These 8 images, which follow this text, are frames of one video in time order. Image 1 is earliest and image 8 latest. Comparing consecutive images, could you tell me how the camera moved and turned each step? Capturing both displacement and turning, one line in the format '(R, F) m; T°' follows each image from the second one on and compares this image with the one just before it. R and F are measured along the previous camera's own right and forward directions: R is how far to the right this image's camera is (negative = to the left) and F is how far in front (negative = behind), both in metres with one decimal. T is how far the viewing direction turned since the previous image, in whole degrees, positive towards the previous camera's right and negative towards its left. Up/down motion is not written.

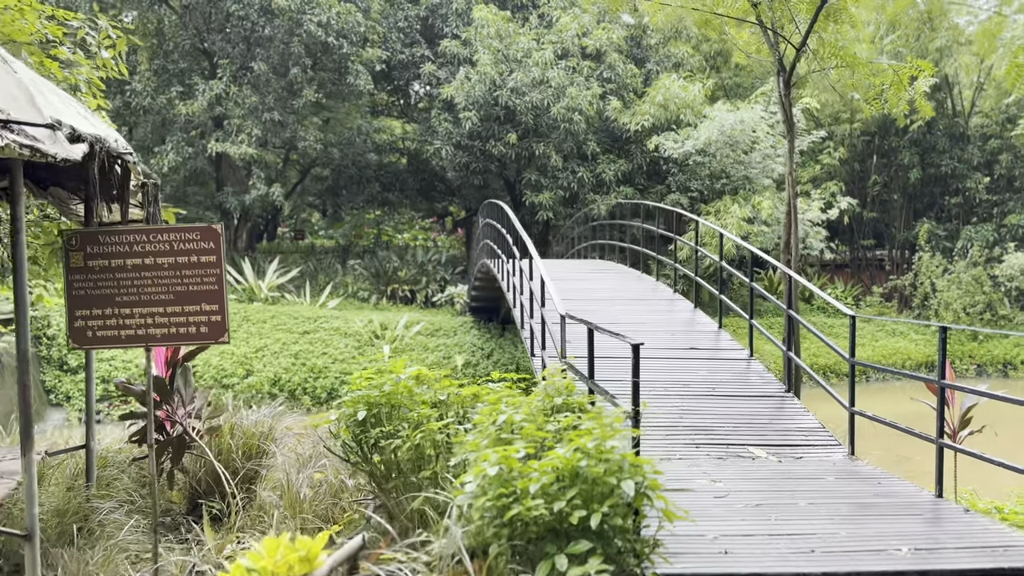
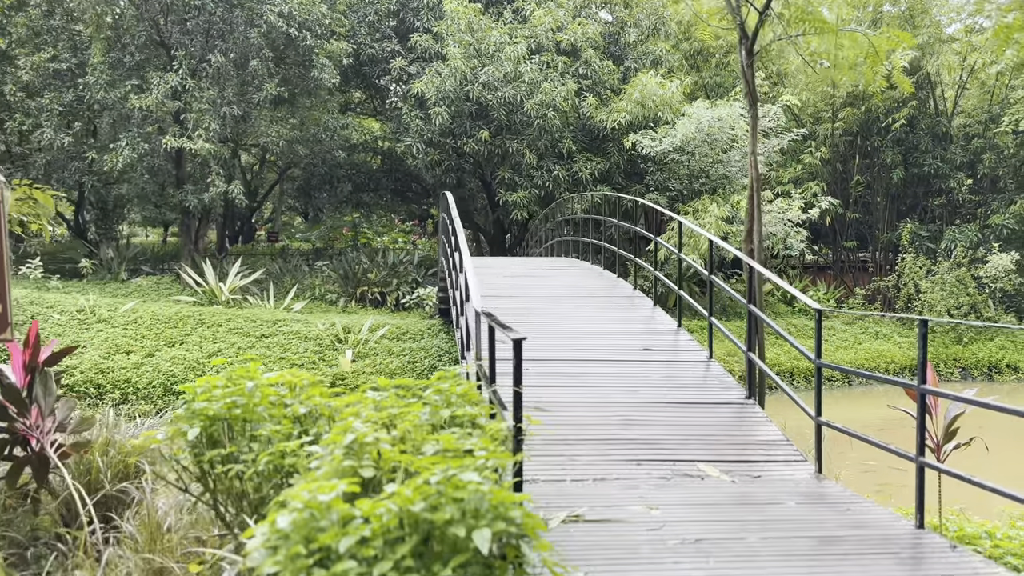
(+0.3, +0.5) m; +1°
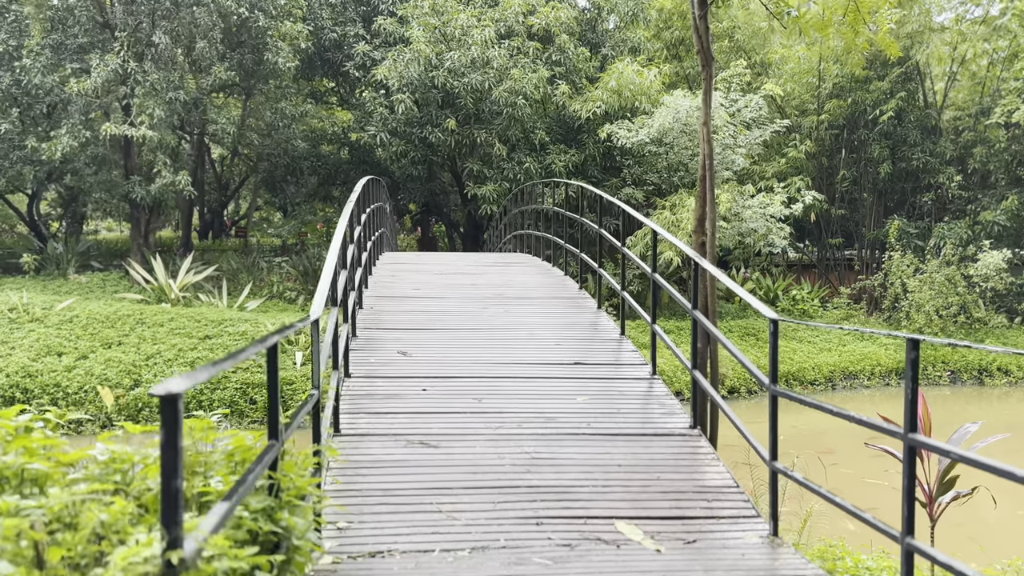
(+0.3, +0.7) m; +1°
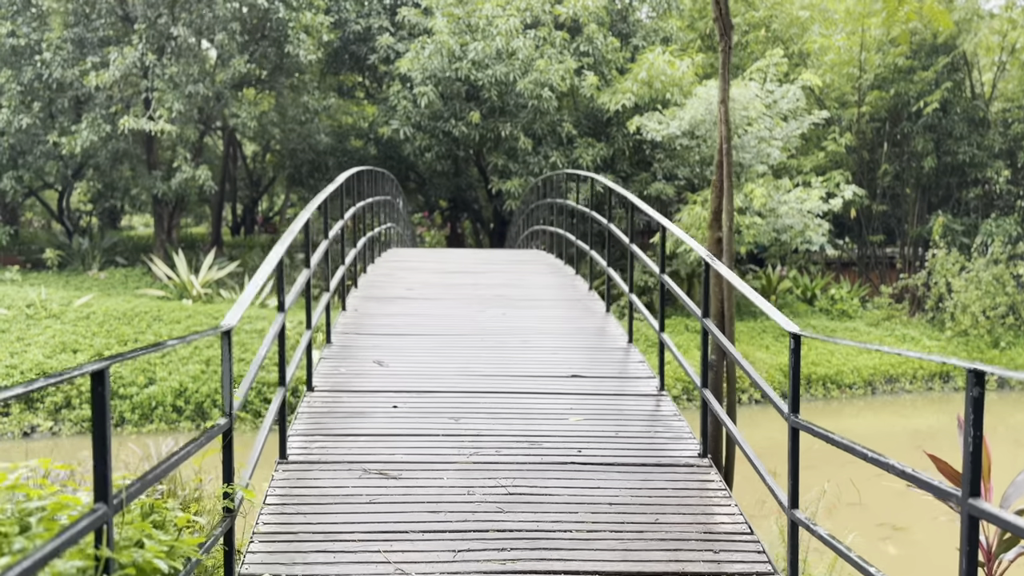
(+0.1, +0.3) m; -2°
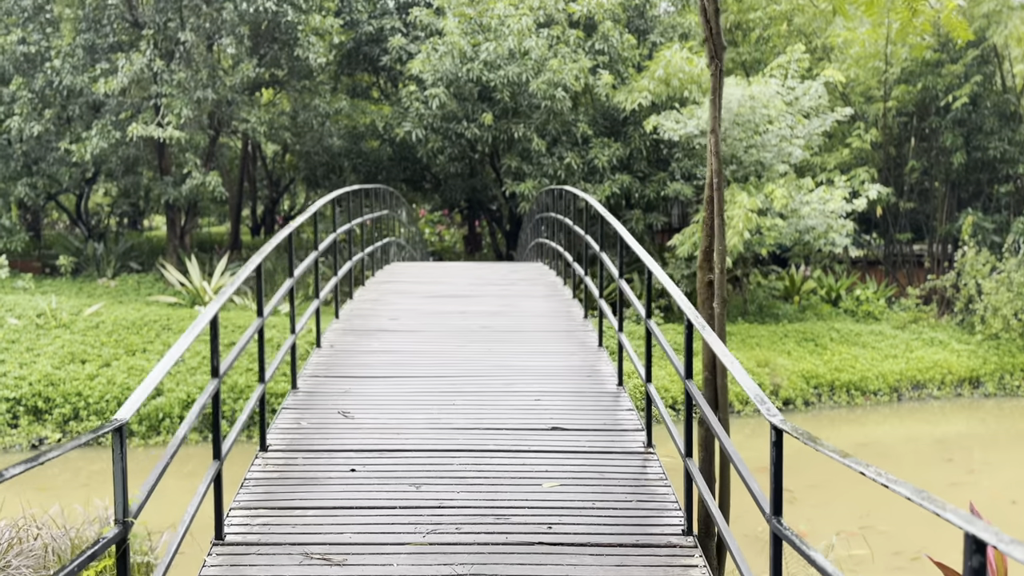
(+0.1, +0.2) m; -2°
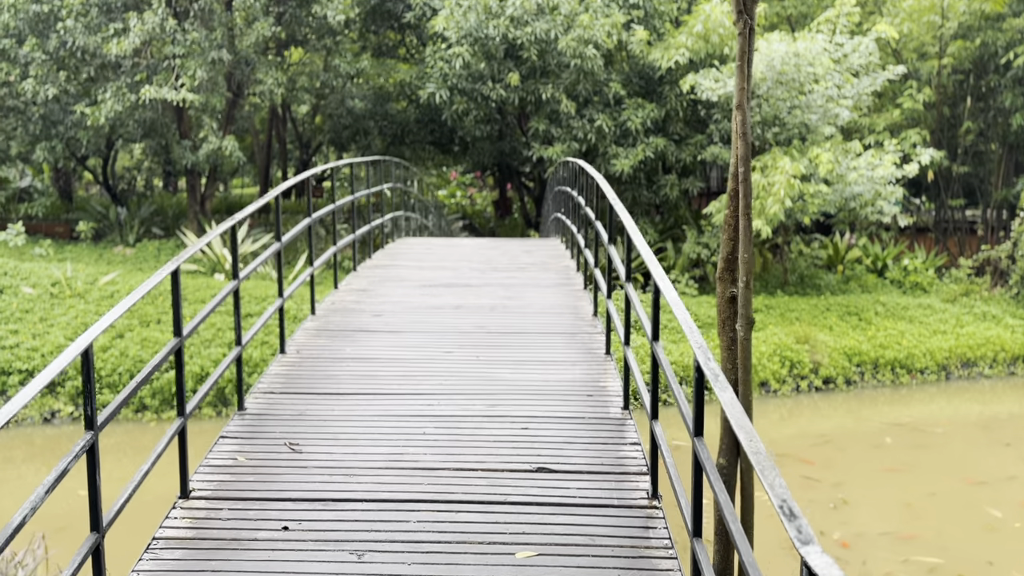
(+0.1, +0.5) m; -3°
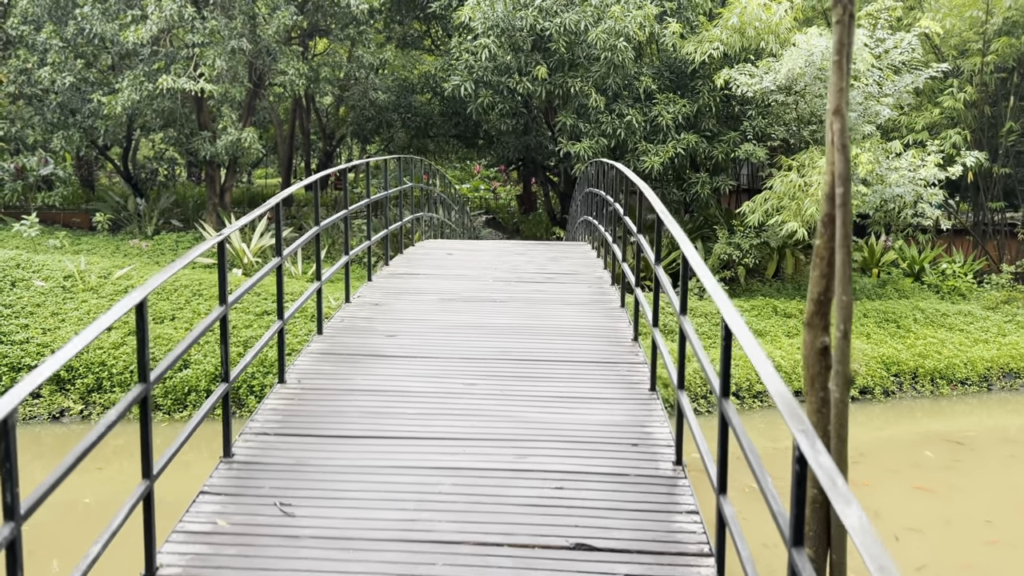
(0.0, +0.3) m; -1°
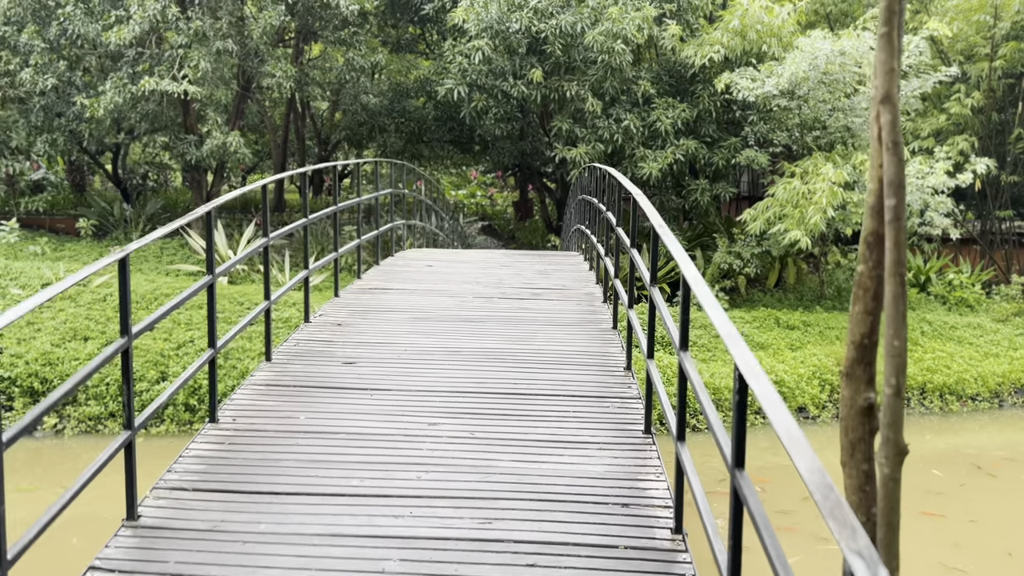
(+0.1, +0.3) m; 0°
